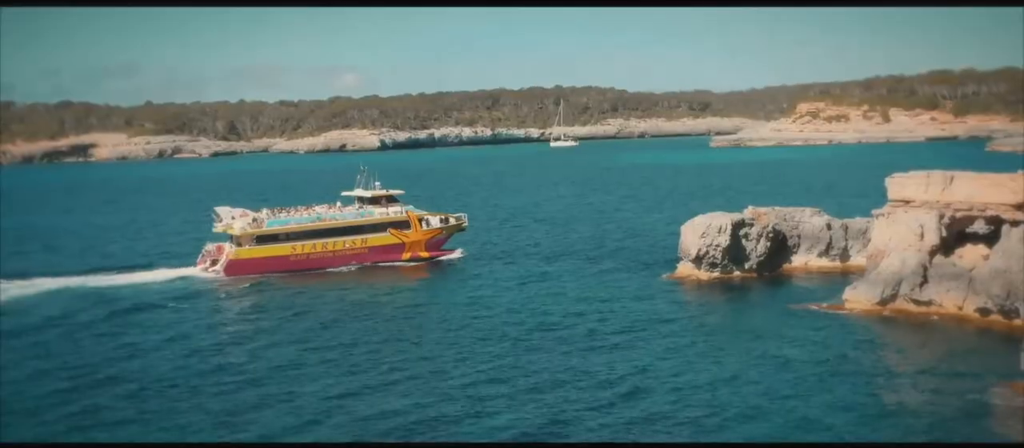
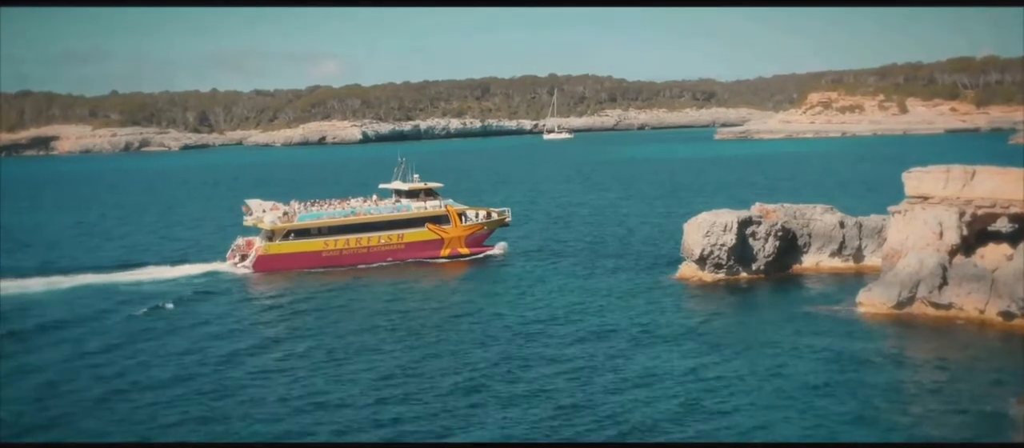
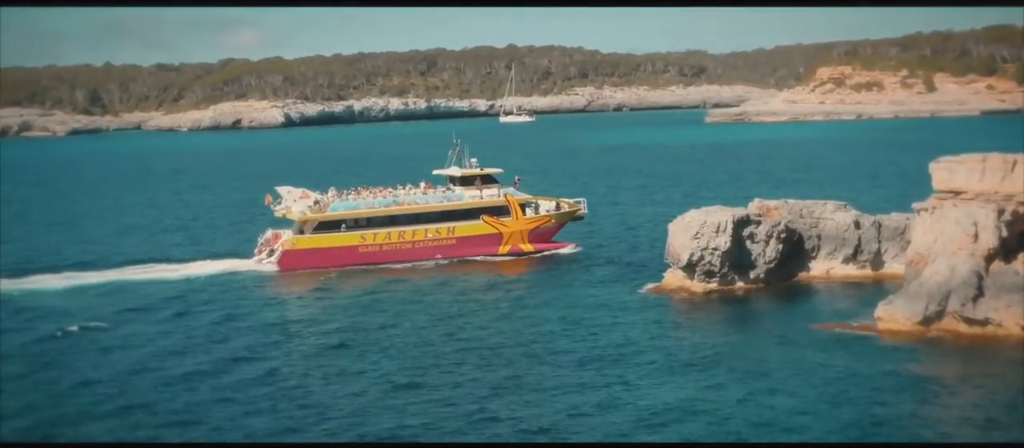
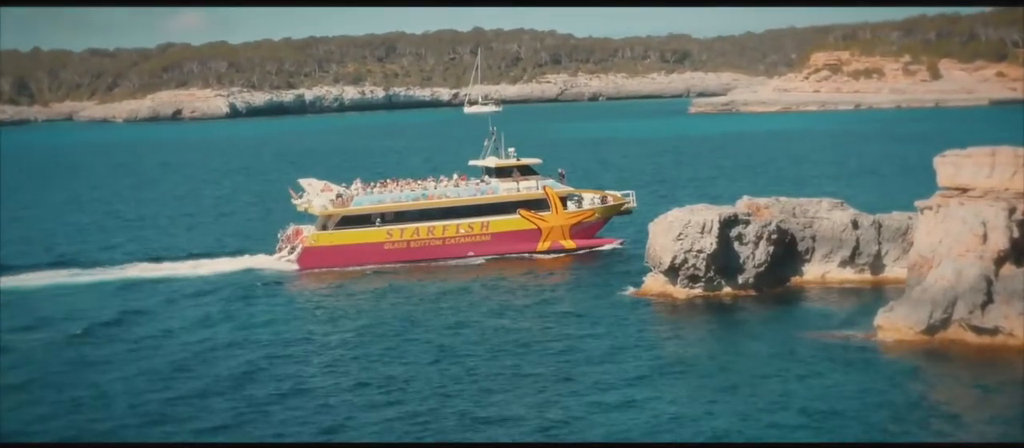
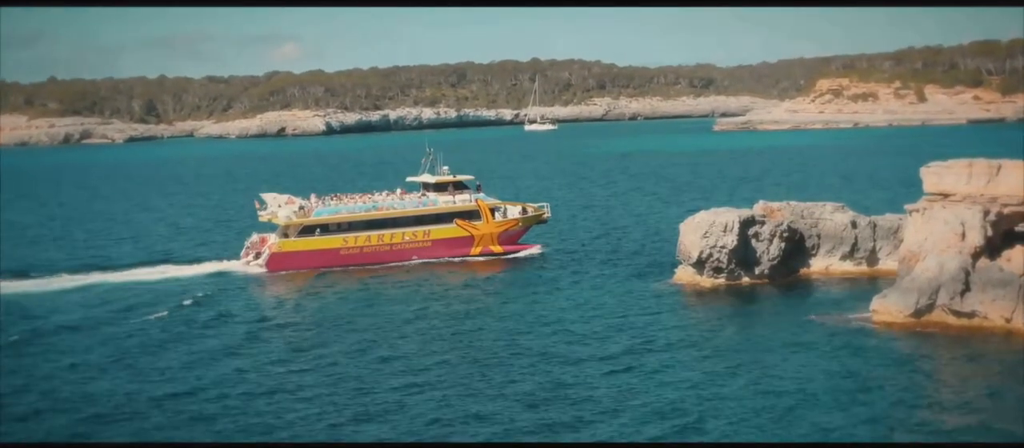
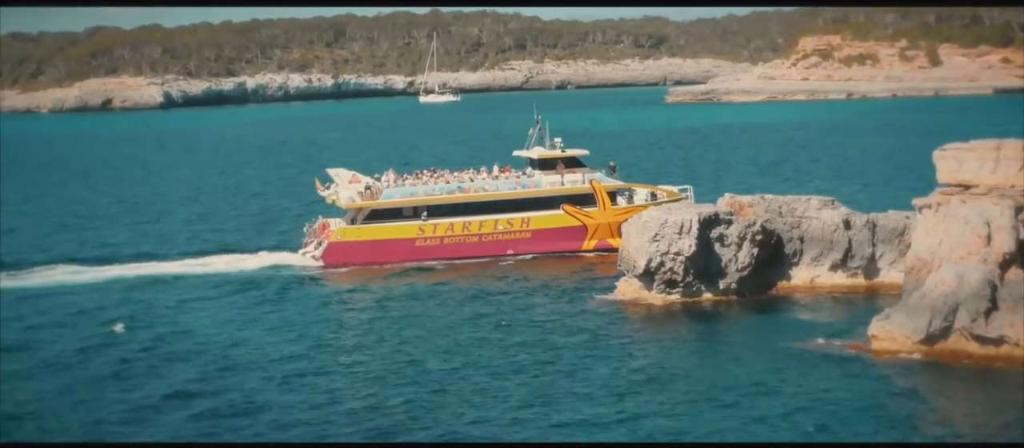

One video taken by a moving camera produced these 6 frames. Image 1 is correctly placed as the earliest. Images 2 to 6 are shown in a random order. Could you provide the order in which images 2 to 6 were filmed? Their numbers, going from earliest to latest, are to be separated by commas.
2, 5, 3, 4, 6
